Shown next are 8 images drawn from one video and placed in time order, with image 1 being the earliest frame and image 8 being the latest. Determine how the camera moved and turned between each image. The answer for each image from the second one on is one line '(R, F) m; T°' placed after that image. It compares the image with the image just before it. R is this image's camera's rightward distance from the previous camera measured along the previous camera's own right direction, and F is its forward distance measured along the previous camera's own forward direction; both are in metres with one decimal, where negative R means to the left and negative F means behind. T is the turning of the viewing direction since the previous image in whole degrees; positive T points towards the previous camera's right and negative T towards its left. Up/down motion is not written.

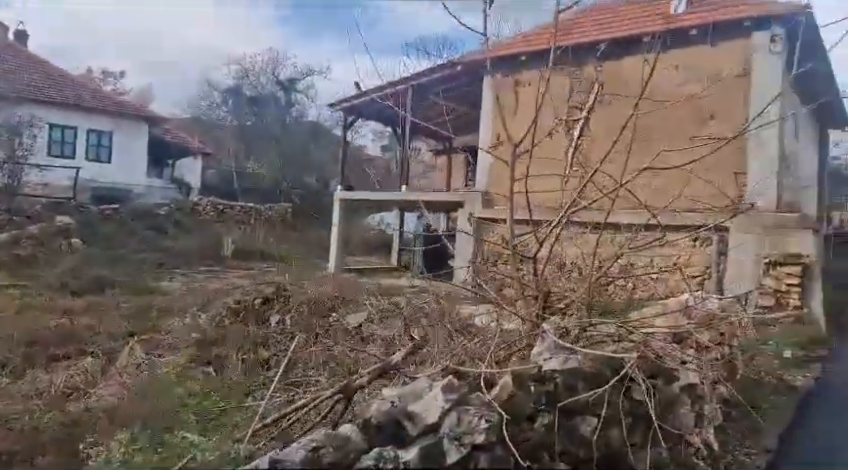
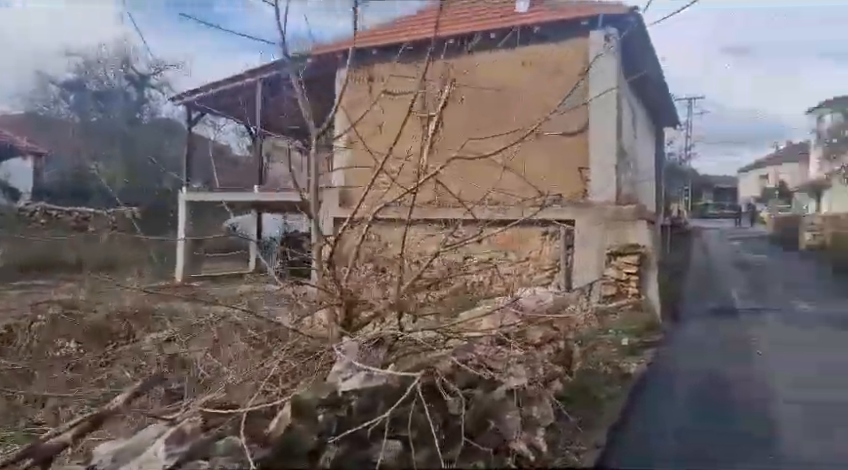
(+0.9, +0.5) m; +11°
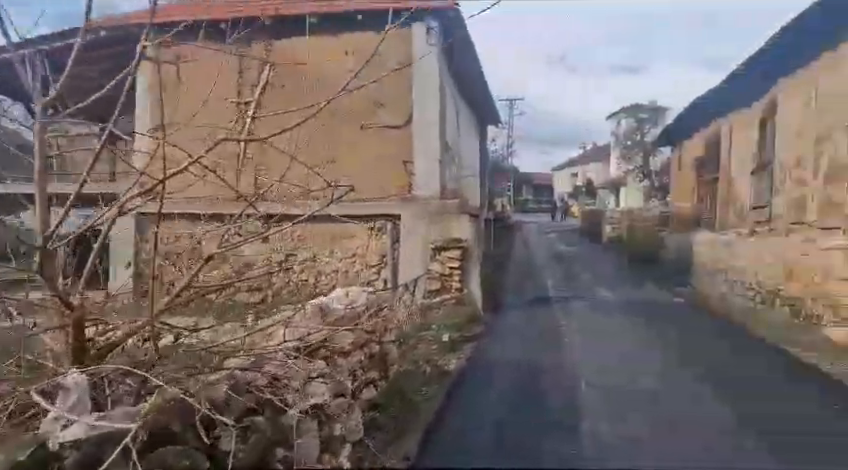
(+0.6, +0.4) m; +17°
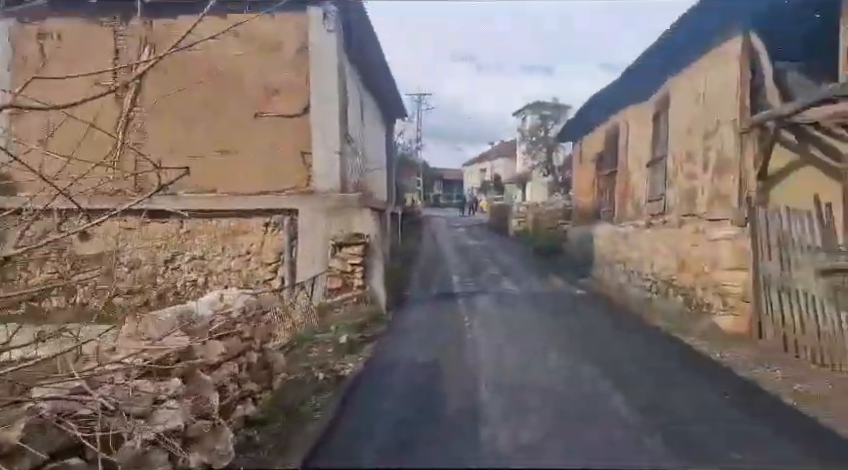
(+0.2, +0.5) m; +10°
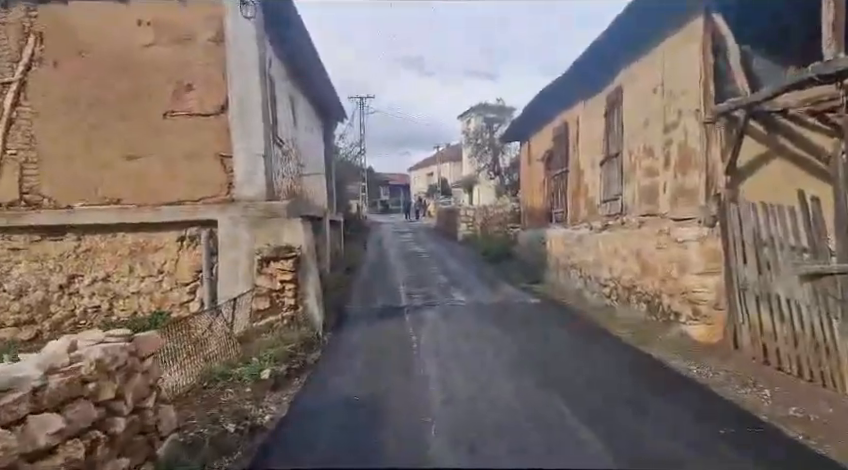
(+0.1, +0.7) m; +6°
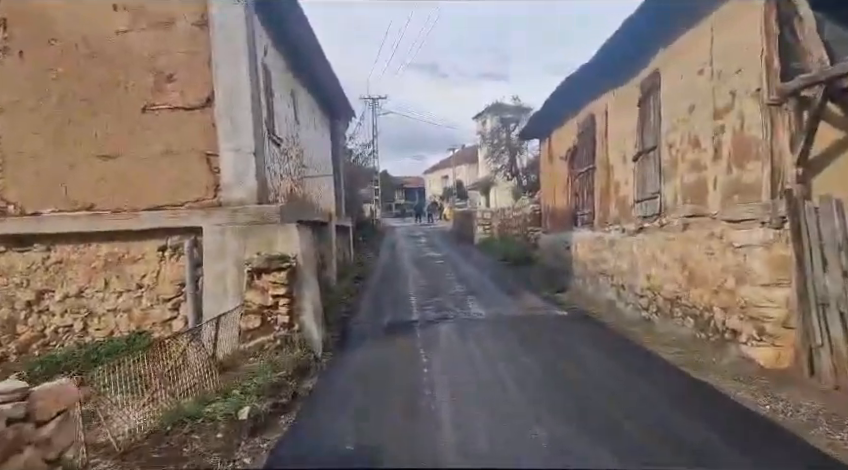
(+0.1, +0.7) m; -2°
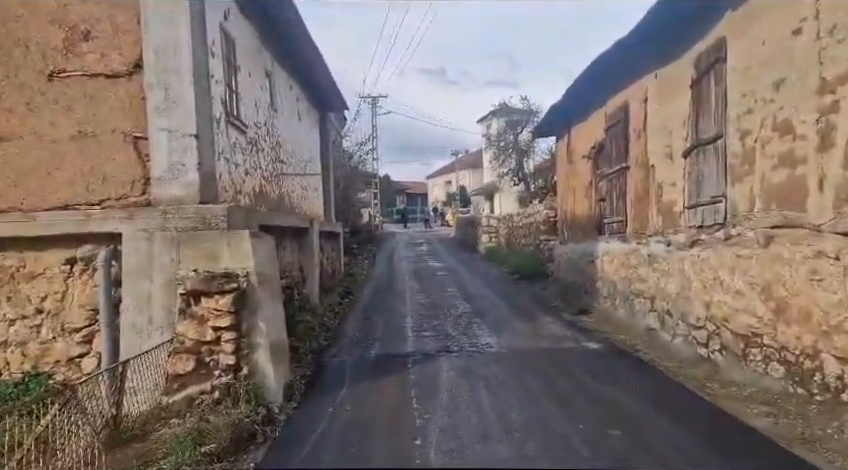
(+0.1, +1.3) m; 0°
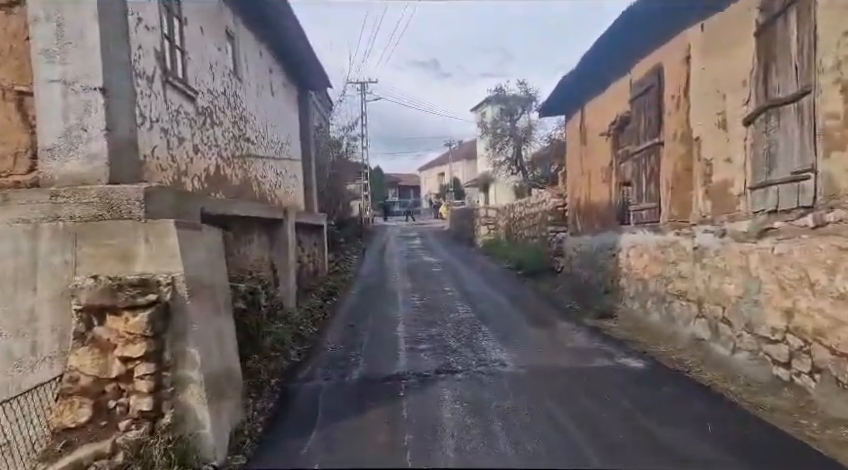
(0.0, +1.1) m; +1°
